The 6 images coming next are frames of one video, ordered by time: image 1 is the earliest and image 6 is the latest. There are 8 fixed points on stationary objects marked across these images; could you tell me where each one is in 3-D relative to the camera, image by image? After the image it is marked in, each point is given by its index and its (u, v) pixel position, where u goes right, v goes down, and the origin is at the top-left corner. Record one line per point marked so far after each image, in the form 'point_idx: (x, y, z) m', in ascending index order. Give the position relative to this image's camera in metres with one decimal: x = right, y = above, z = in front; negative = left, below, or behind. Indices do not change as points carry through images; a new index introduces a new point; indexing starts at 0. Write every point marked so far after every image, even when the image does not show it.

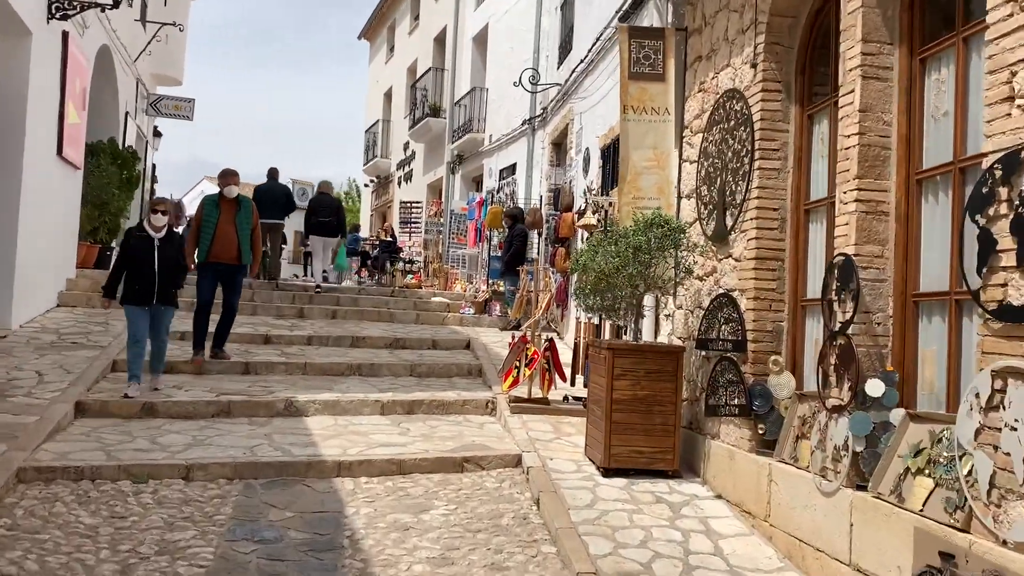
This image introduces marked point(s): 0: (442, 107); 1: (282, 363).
0: (-1.3, +3.4, +16.3) m
1: (-2.0, -0.6, +7.4) m
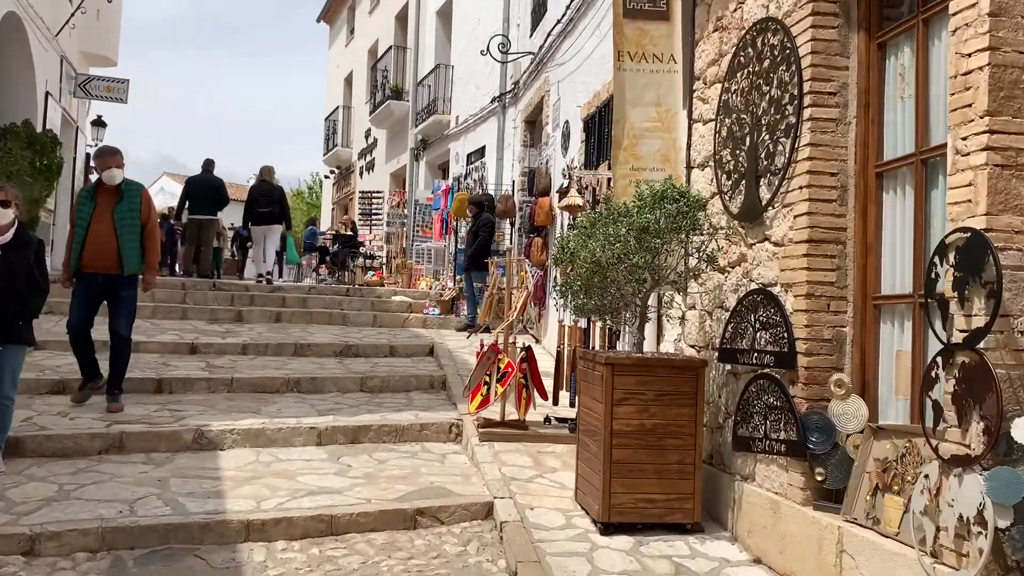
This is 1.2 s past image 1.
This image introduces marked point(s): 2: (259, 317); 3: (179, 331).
0: (-1.8, +3.4, +15.0) m
1: (-2.2, -0.6, +6.1) m
2: (-2.5, -0.3, +8.8) m
3: (-3.0, -0.4, +7.9) m
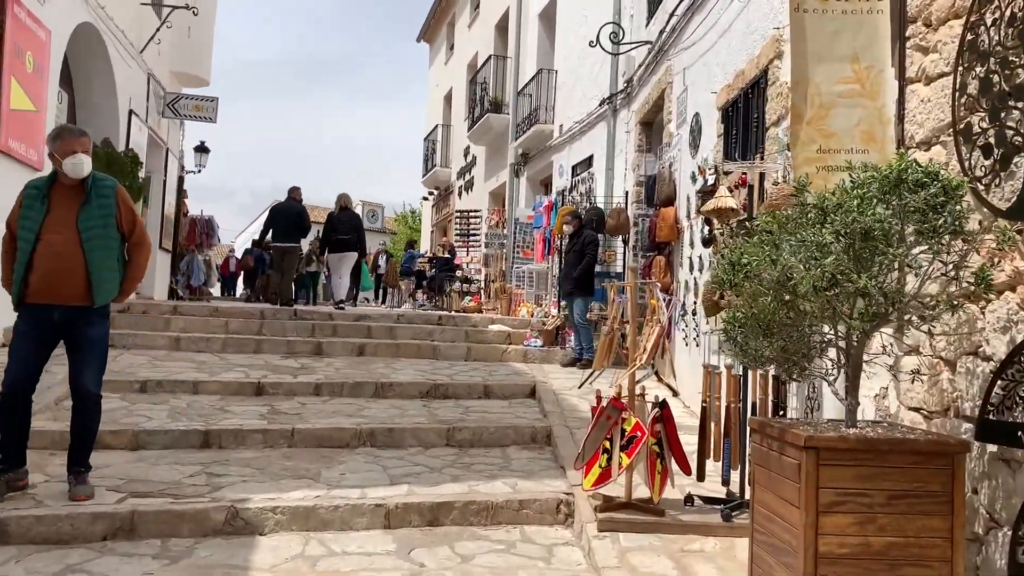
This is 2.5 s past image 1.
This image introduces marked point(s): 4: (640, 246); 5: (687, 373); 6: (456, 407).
0: (-0.1, +3.0, +13.9) m
1: (-1.5, -0.8, +5.0) m
2: (-1.5, -0.6, +7.8) m
3: (-2.1, -0.6, +6.9) m
4: (+1.3, +0.4, +8.4) m
5: (+1.2, -0.6, +6.0) m
6: (-0.4, -0.8, +6.1) m
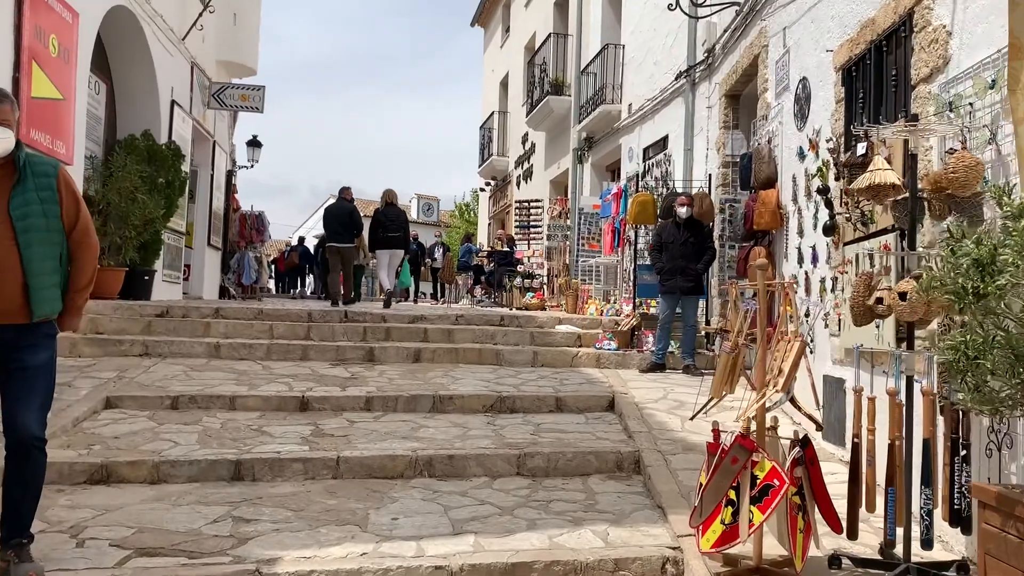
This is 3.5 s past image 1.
0: (+0.8, +3.1, +13.1) m
1: (-1.1, -0.8, +4.3) m
2: (-1.0, -0.5, +7.1) m
3: (-1.6, -0.6, +6.2) m
4: (+1.9, +0.4, +7.4) m
5: (+1.6, -0.6, +5.1) m
6: (+0.1, -0.8, +5.3) m
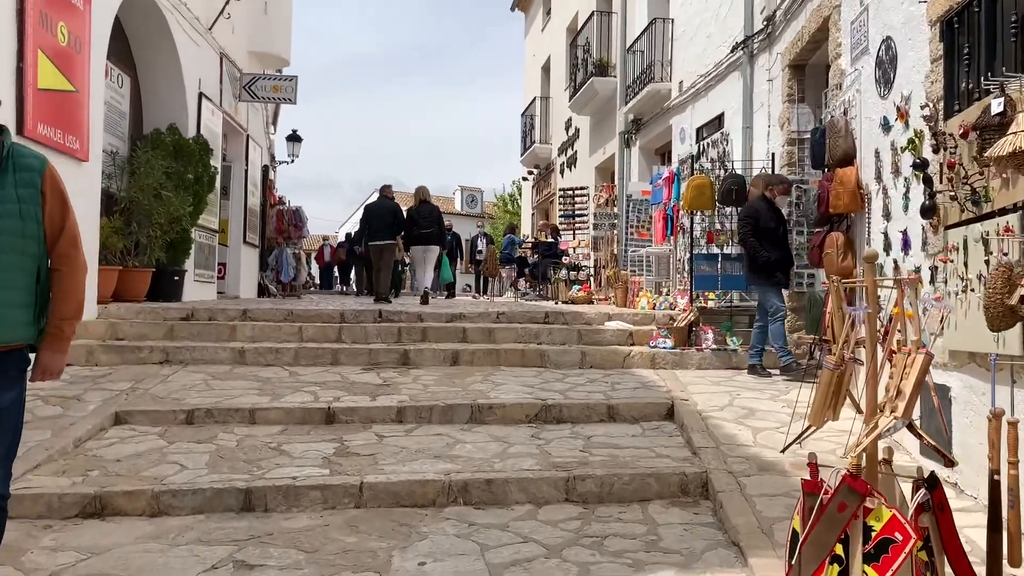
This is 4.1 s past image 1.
0: (+1.4, +3.2, +12.4) m
1: (-0.9, -0.9, +3.8) m
2: (-0.6, -0.5, +6.5) m
3: (-1.3, -0.6, +5.7) m
4: (+2.2, +0.5, +6.7) m
5: (+1.9, -0.5, +4.4) m
6: (+0.3, -0.8, +4.7) m
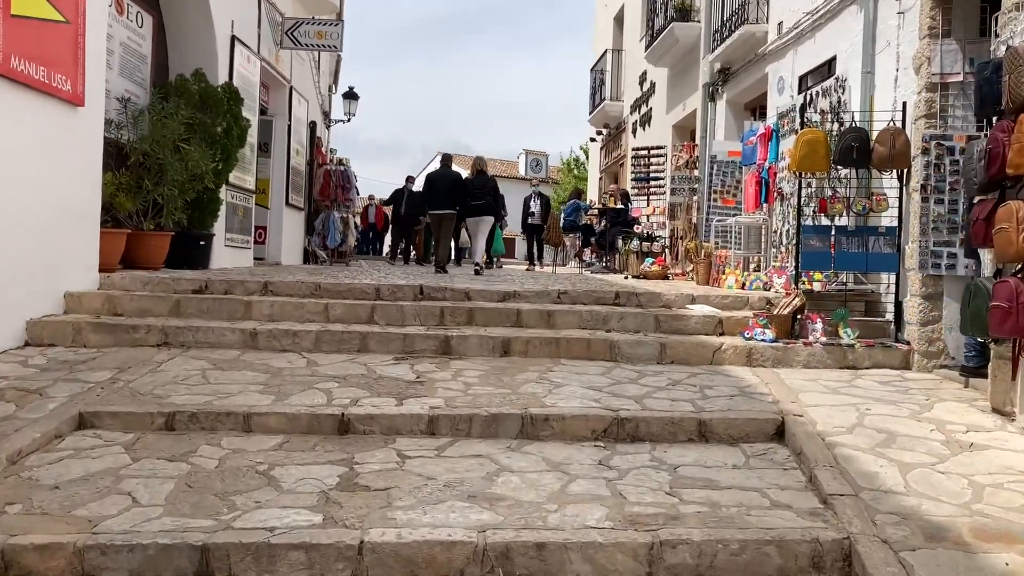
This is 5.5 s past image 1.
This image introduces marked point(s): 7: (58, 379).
0: (+2.3, +3.6, +11.0) m
1: (-0.7, -0.8, +2.7) m
2: (-0.2, -0.4, +5.4) m
3: (-0.9, -0.5, +4.7) m
4: (+2.7, +0.6, +5.4) m
5: (+2.1, -0.5, +3.1) m
6: (+0.6, -0.7, +3.6) m
7: (-2.3, -0.5, +4.5) m
